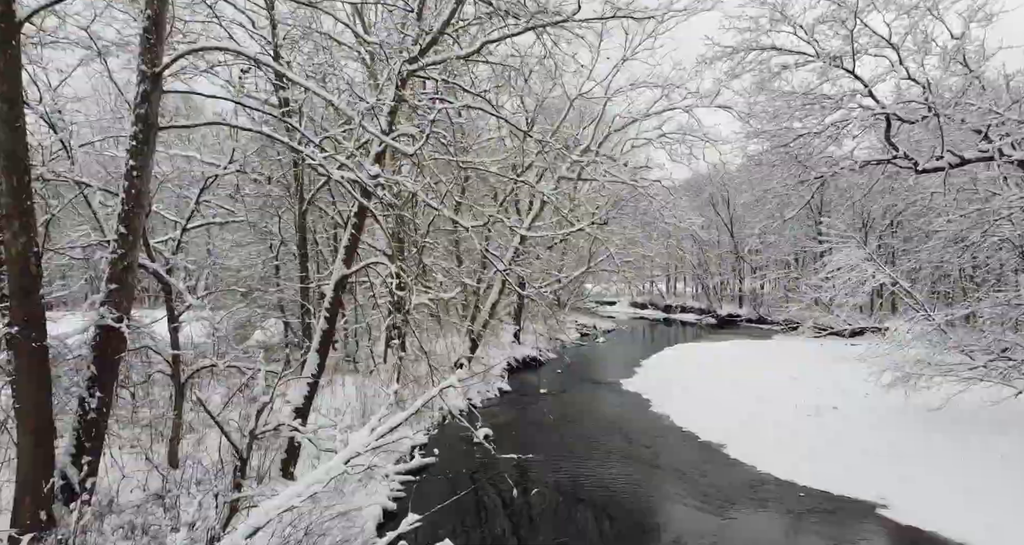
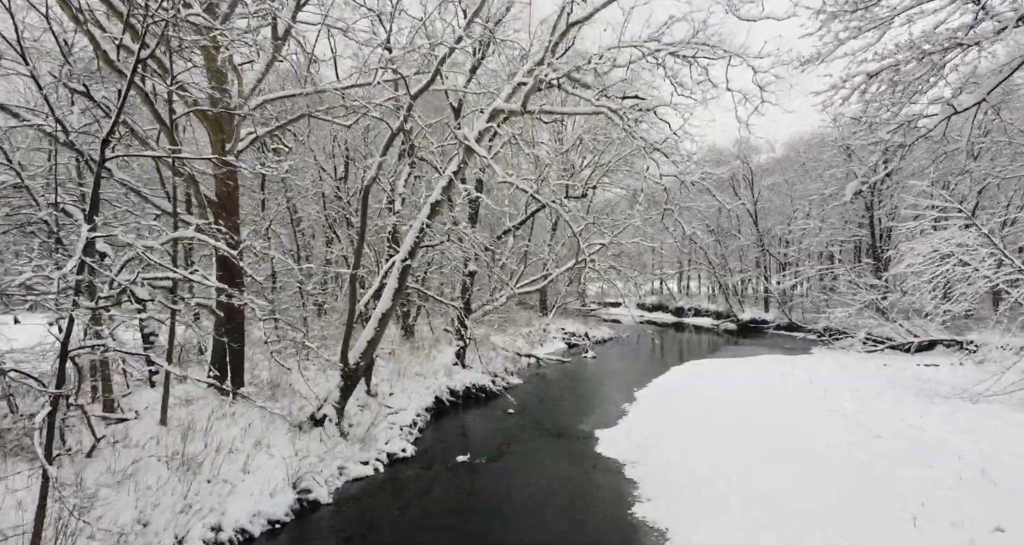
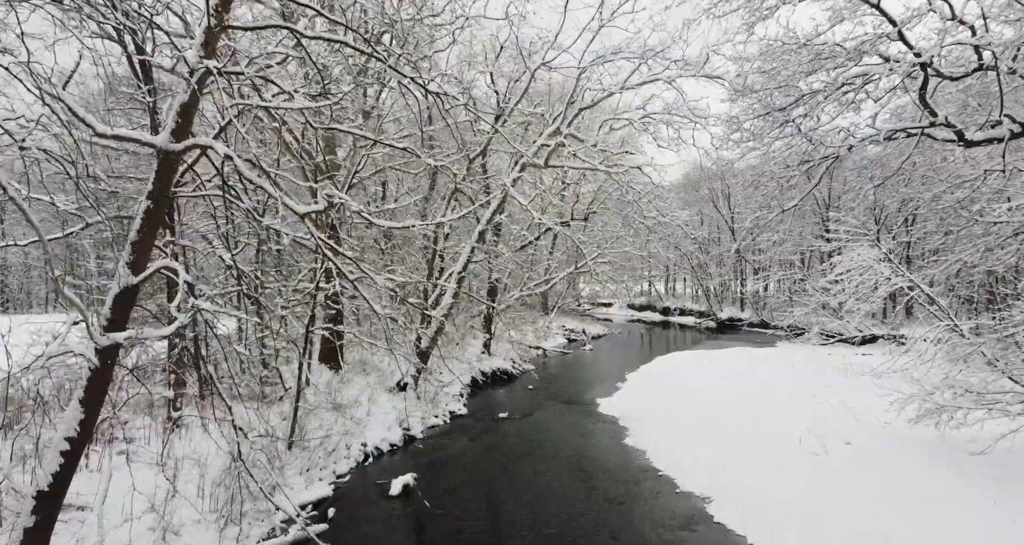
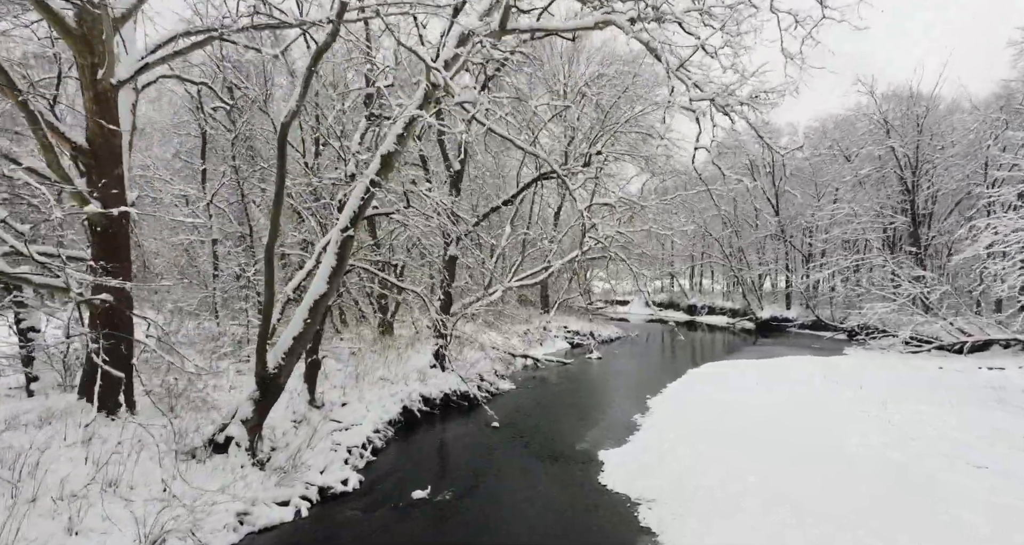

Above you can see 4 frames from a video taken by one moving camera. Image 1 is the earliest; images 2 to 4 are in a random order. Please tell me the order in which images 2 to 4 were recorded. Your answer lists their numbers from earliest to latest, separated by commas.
3, 2, 4
